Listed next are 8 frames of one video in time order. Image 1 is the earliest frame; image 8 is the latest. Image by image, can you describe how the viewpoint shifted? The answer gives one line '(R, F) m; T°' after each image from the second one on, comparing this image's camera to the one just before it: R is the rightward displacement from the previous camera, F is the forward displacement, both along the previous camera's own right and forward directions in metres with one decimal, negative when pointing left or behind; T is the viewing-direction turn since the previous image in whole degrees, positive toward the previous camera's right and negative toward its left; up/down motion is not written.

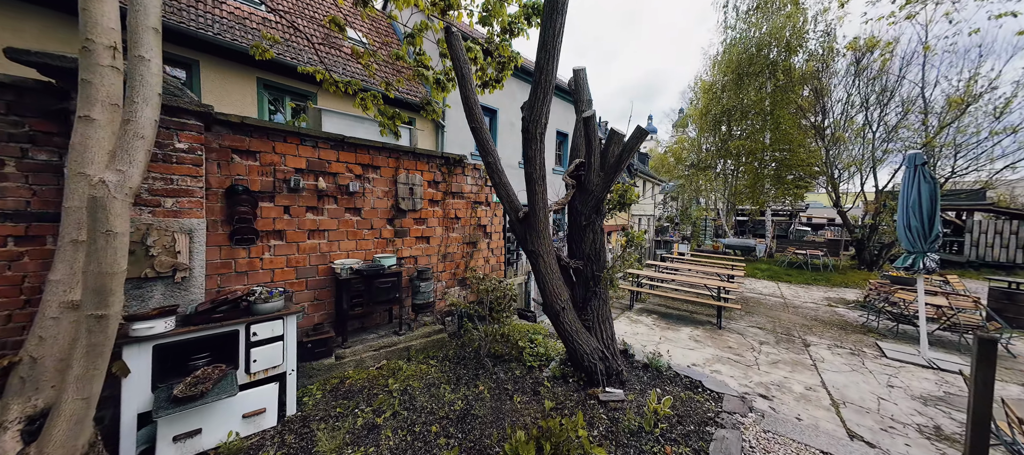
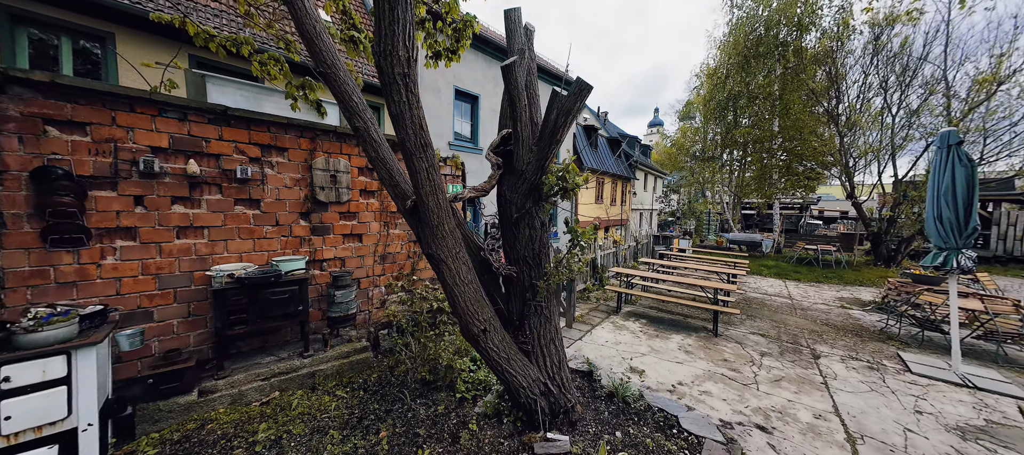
(+0.5, +0.6) m; -1°
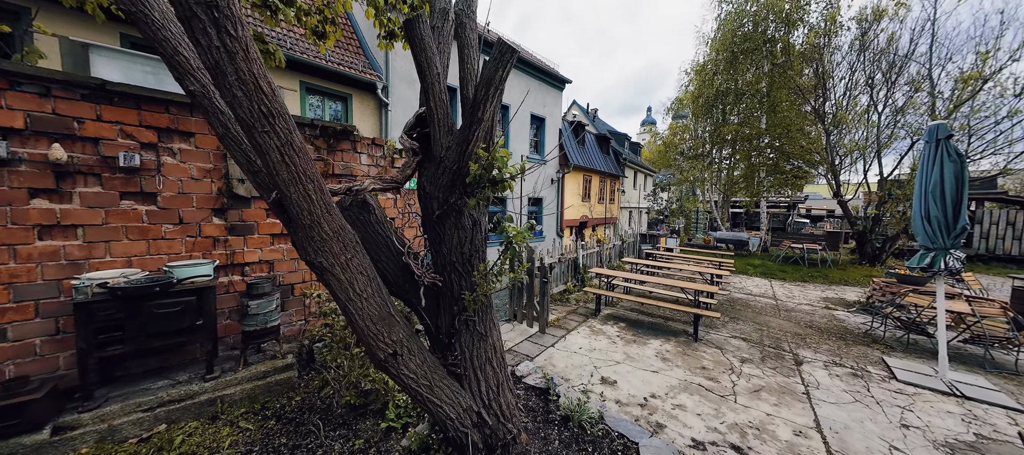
(+0.3, +0.3) m; +1°
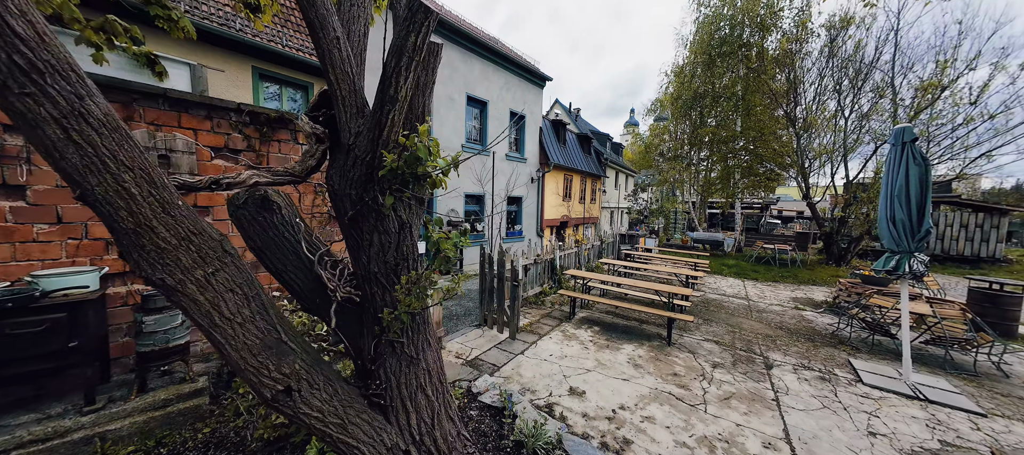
(+0.2, +0.2) m; +3°
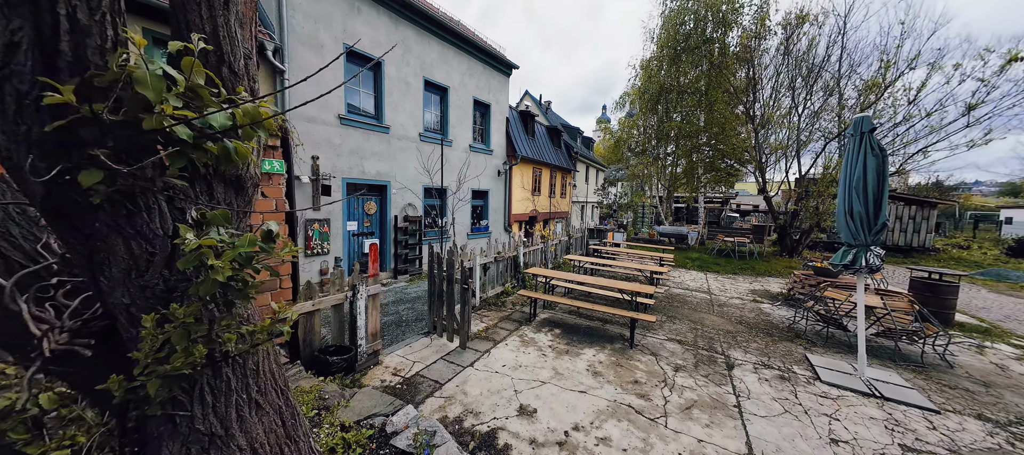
(+0.3, +0.4) m; +5°
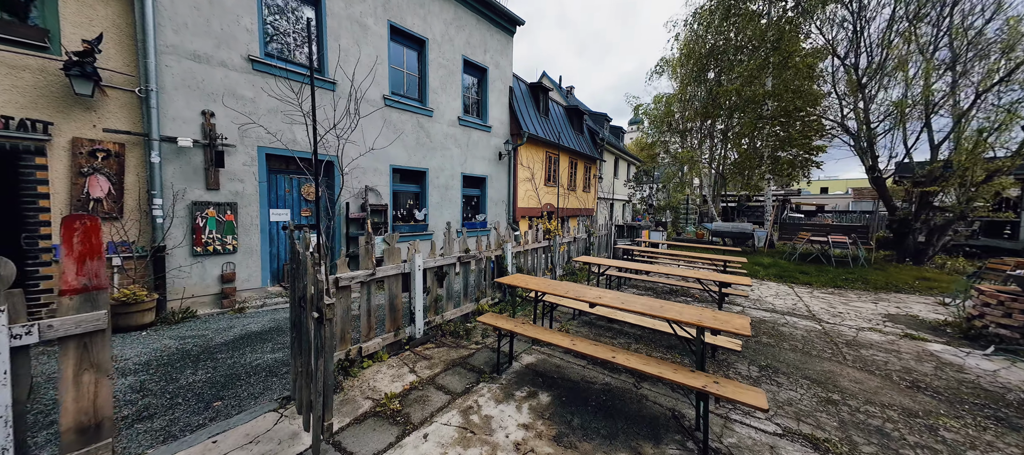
(+0.7, +2.4) m; -5°
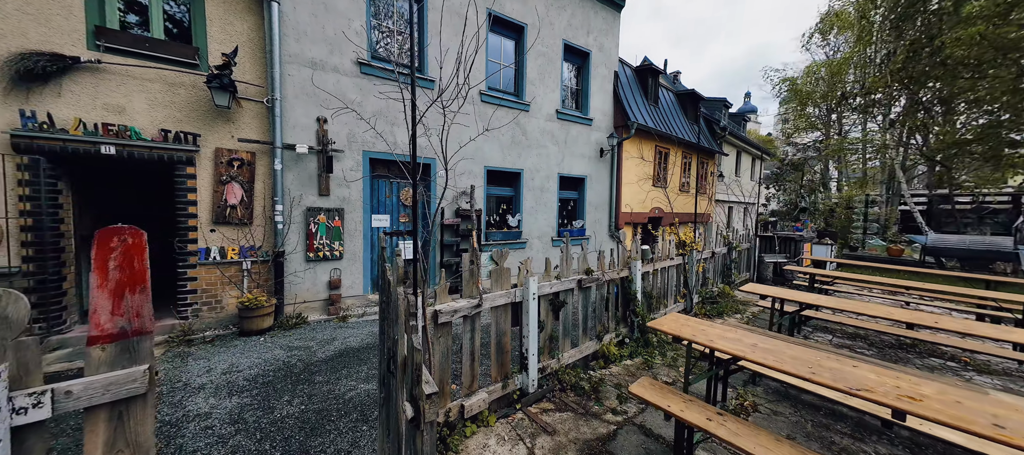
(-0.5, +0.9) m; -15°
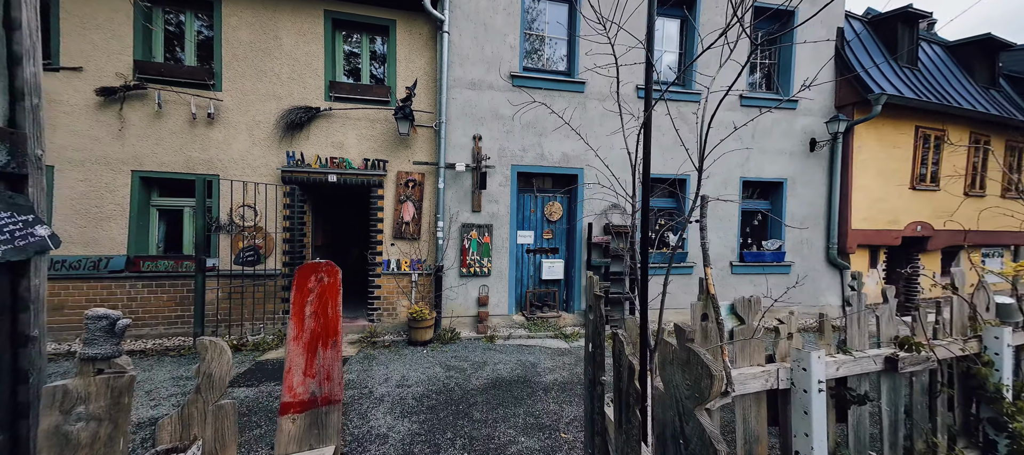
(-0.6, +0.6) m; -23°
